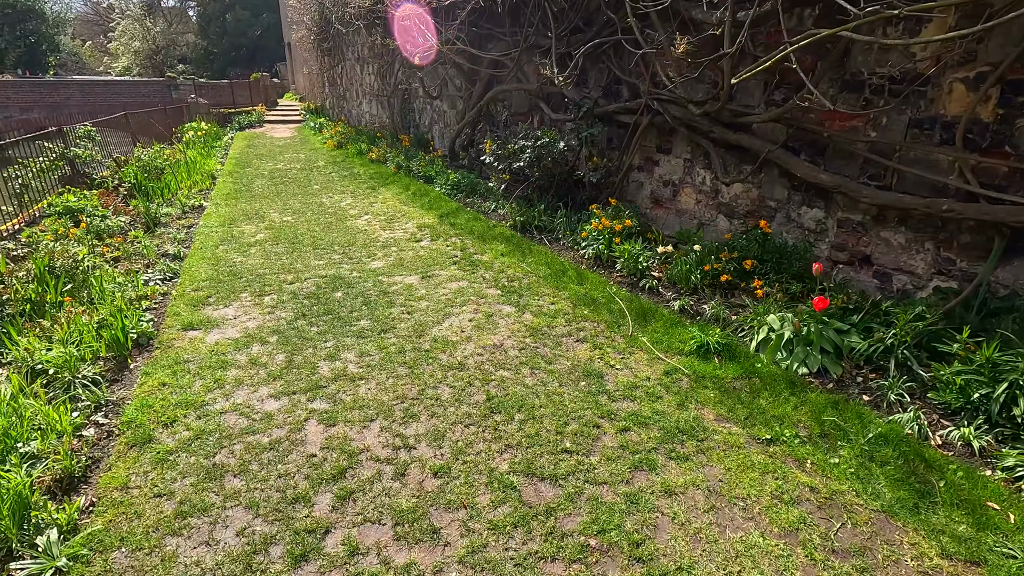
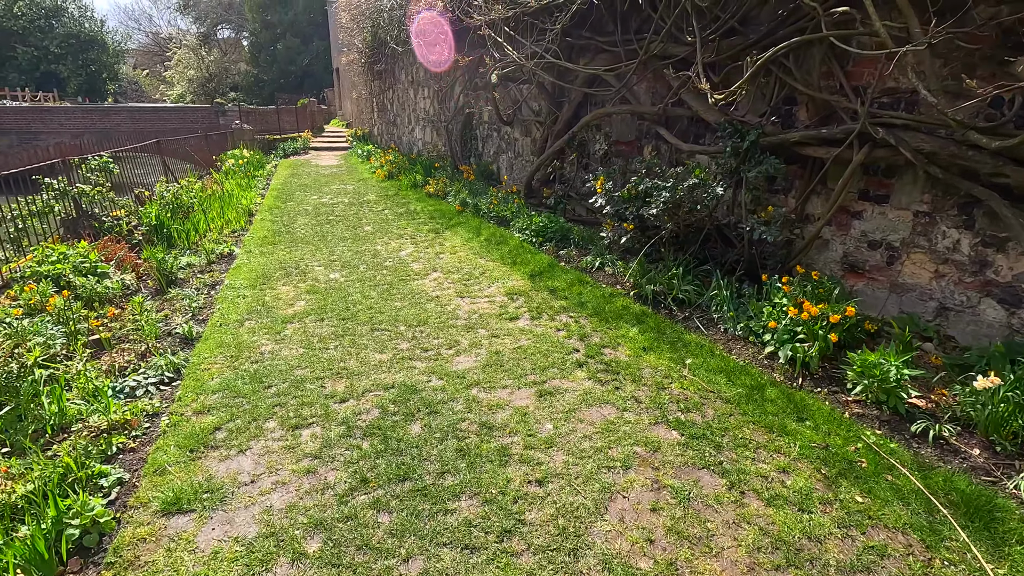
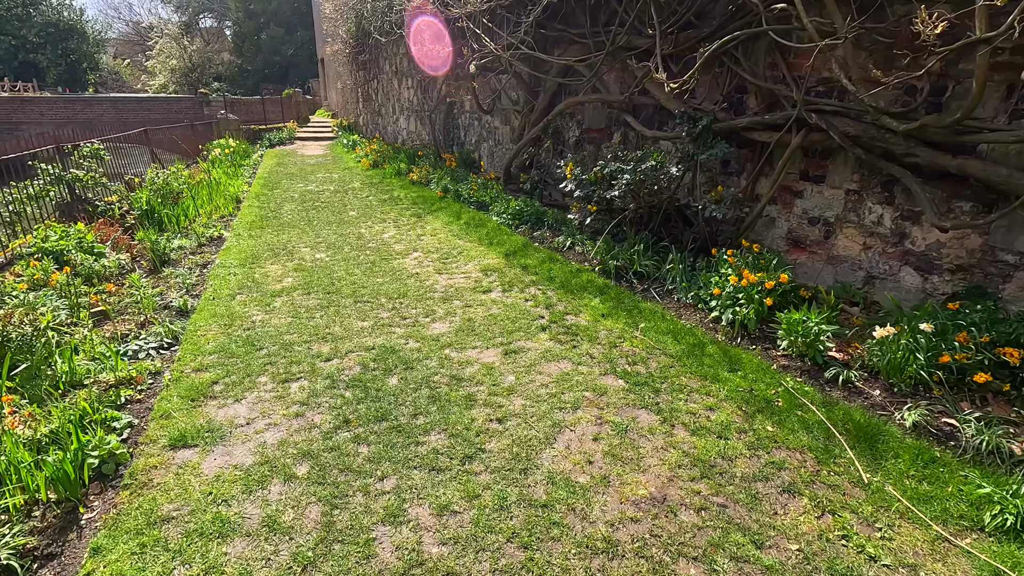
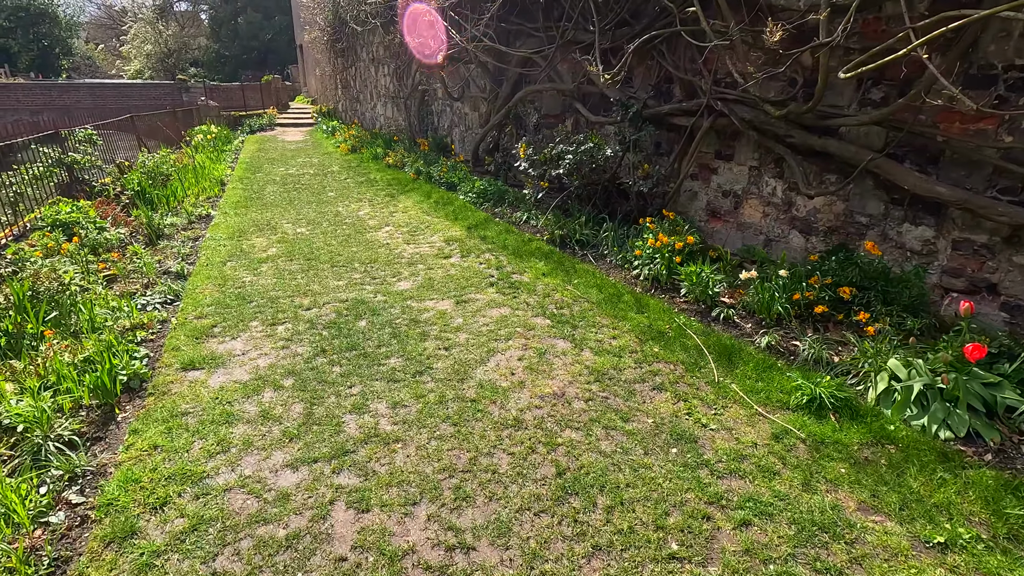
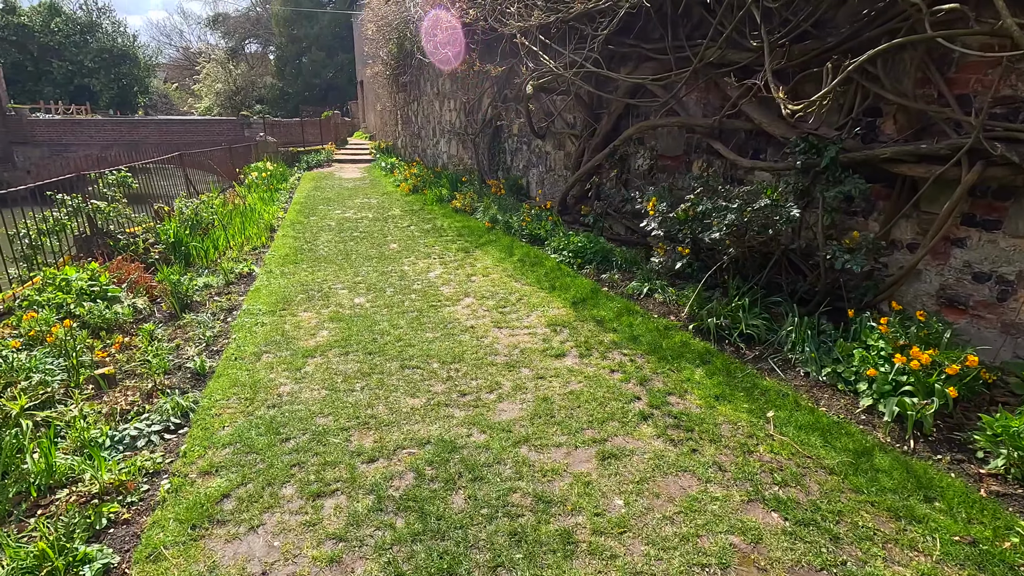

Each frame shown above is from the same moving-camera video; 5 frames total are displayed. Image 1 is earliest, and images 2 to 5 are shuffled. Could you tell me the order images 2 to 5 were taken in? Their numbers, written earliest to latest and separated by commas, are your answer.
4, 3, 2, 5
